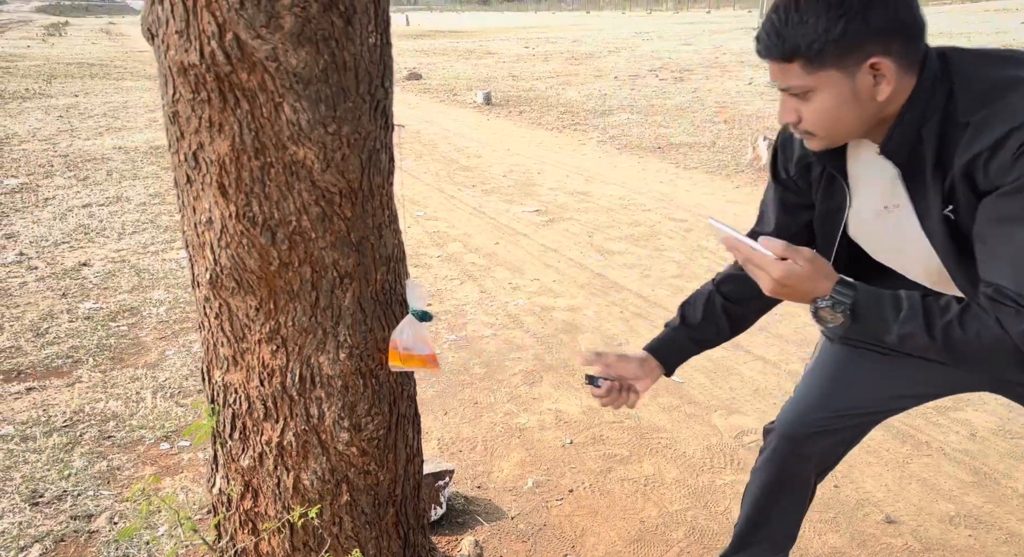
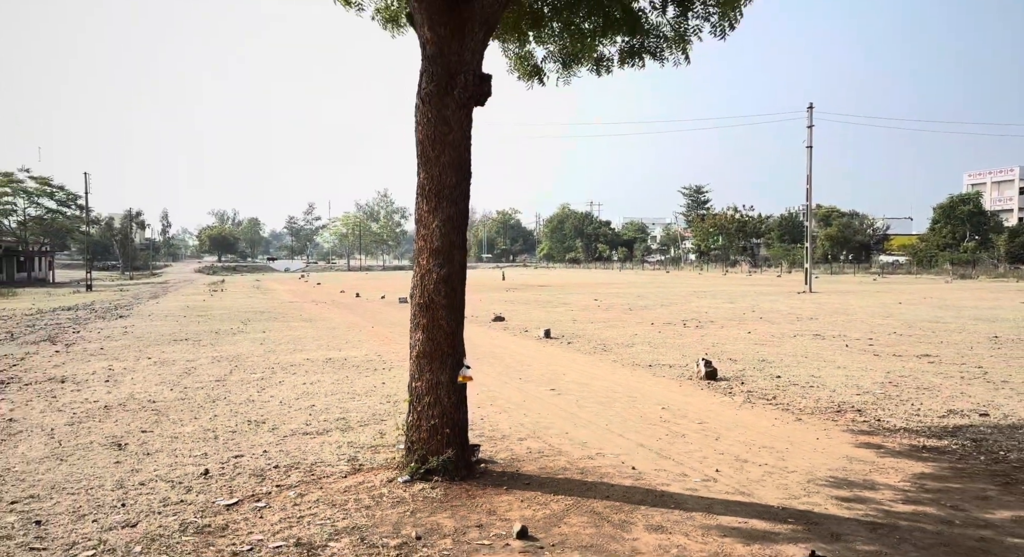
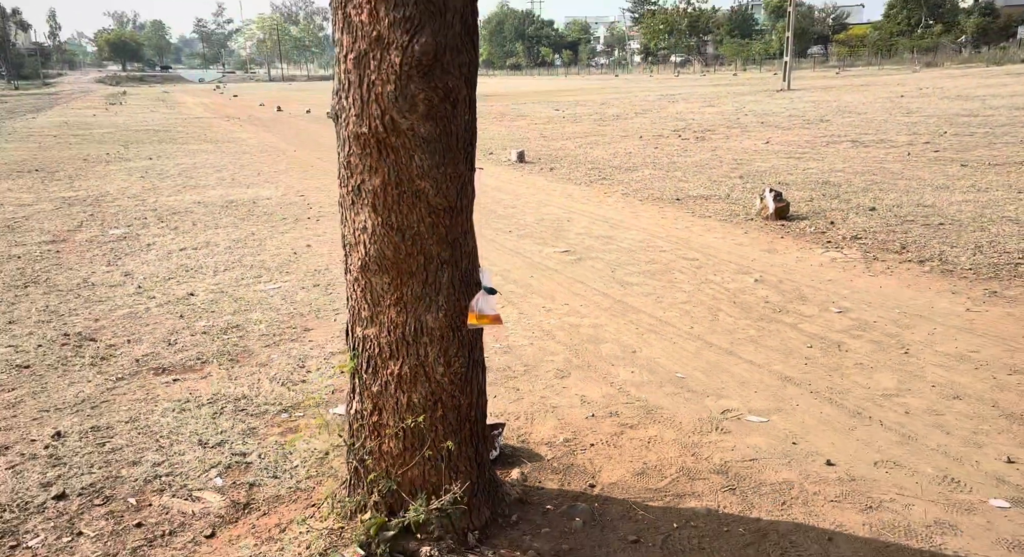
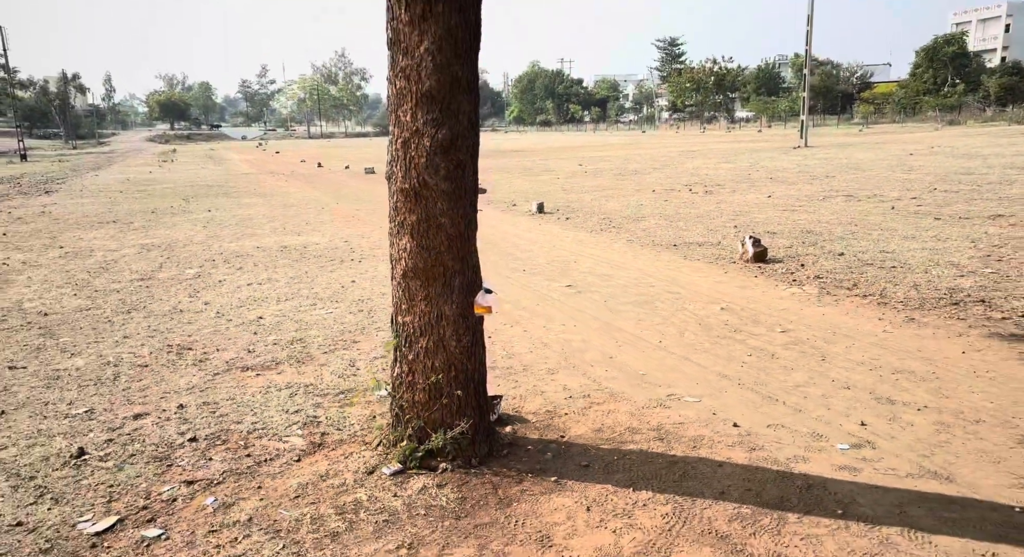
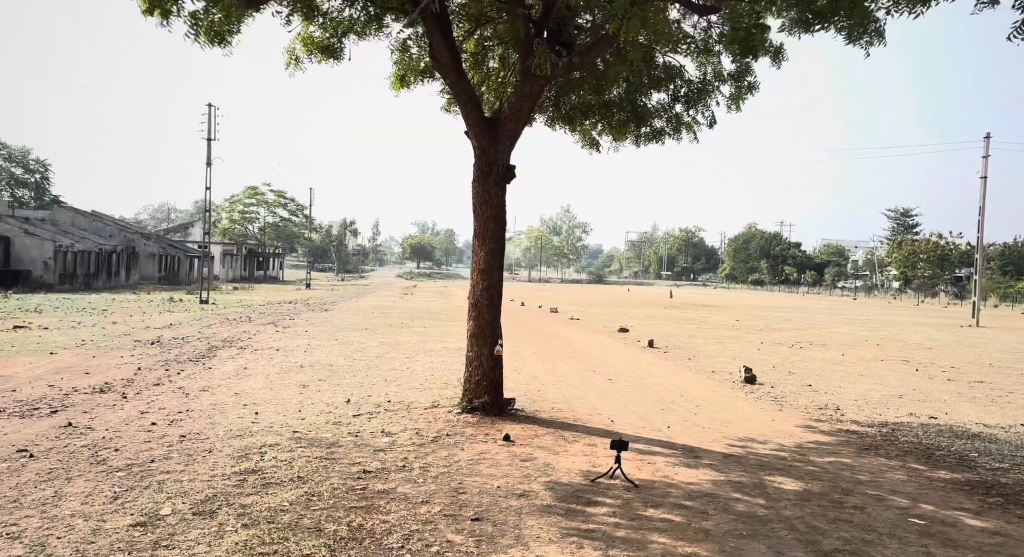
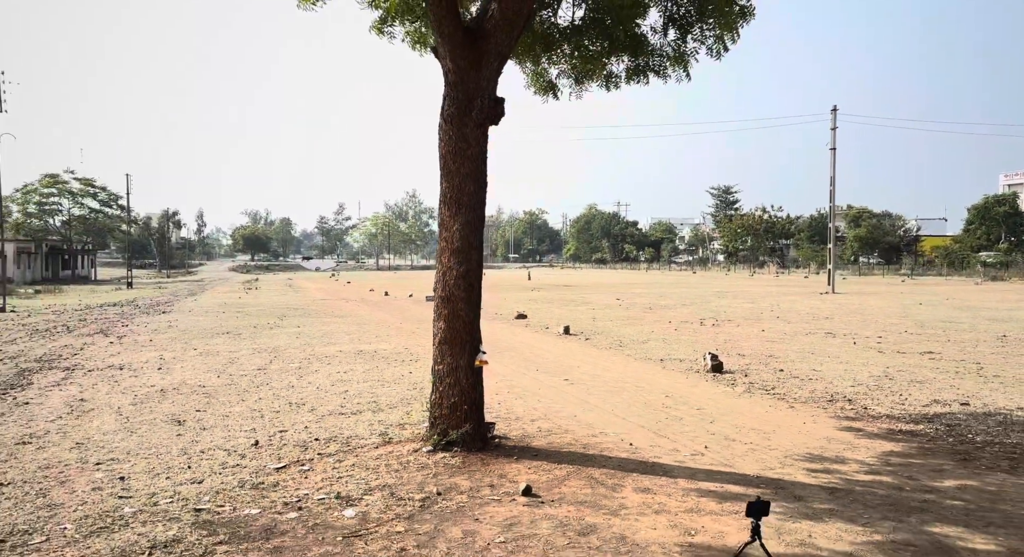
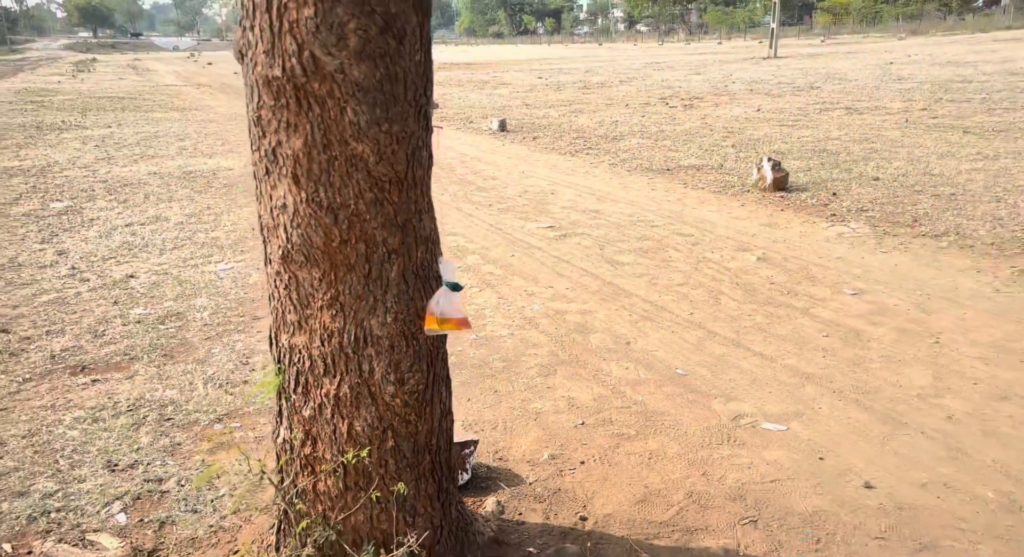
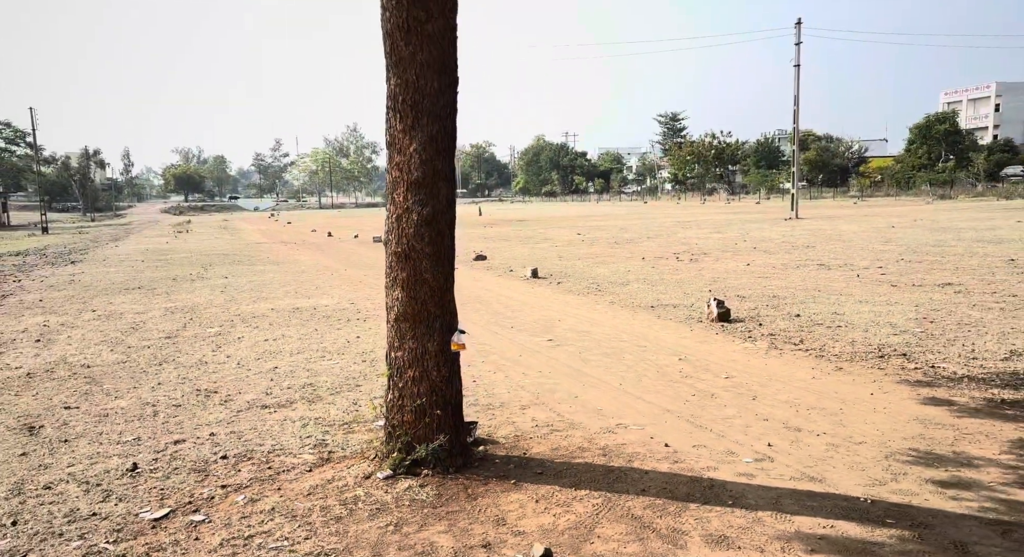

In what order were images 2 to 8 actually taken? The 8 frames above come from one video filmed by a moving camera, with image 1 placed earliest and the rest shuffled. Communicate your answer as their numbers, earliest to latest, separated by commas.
7, 3, 4, 8, 2, 6, 5
